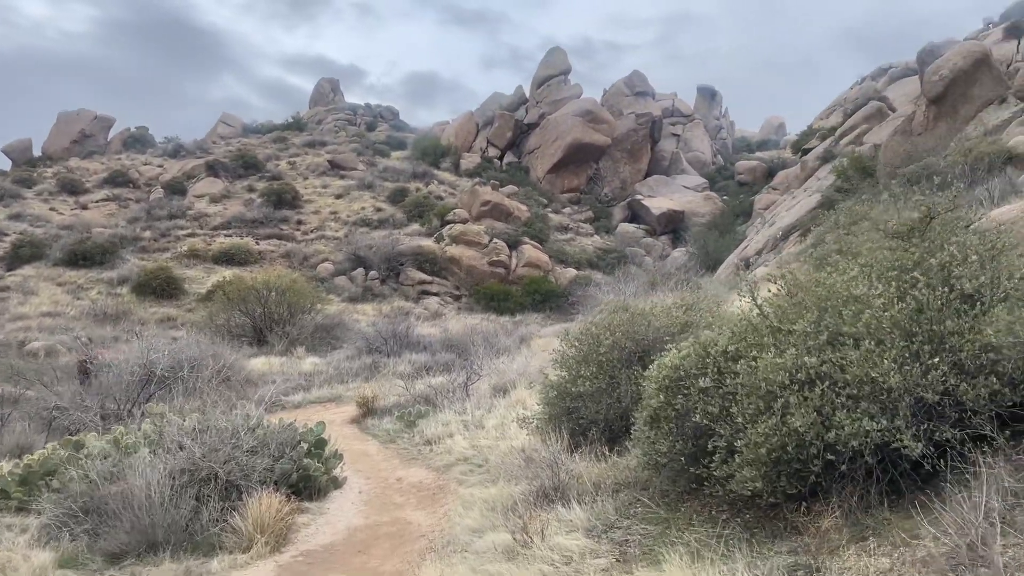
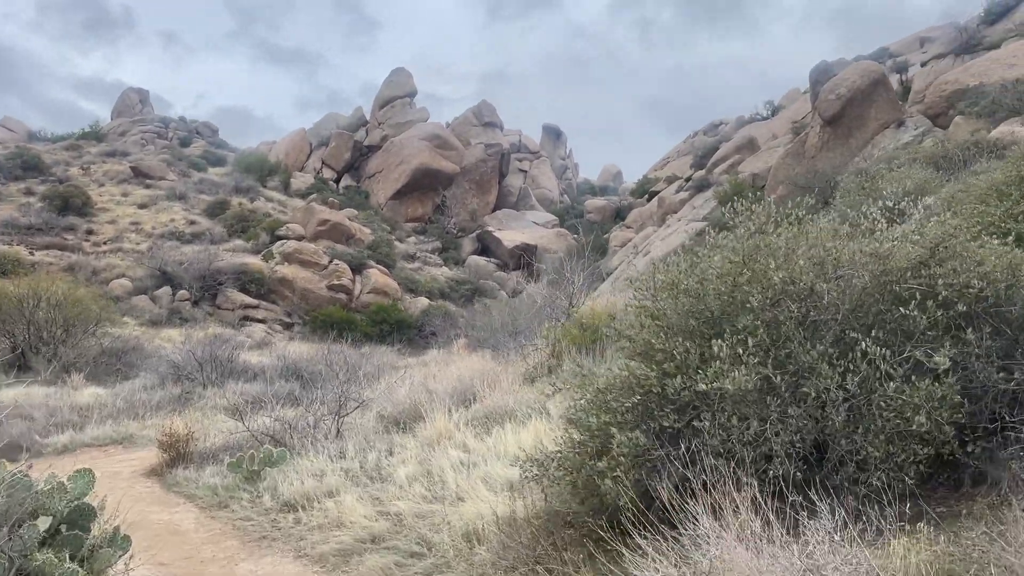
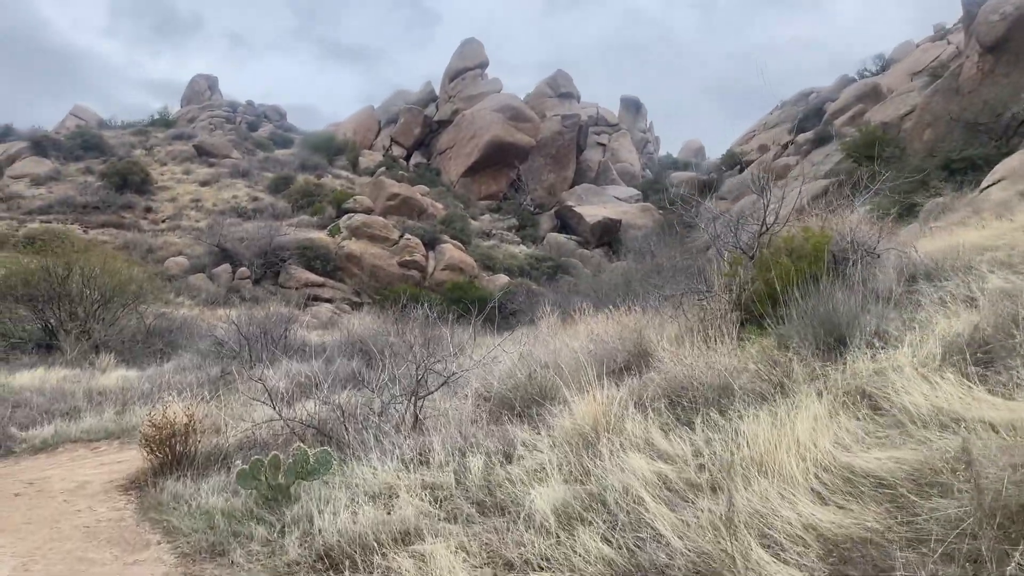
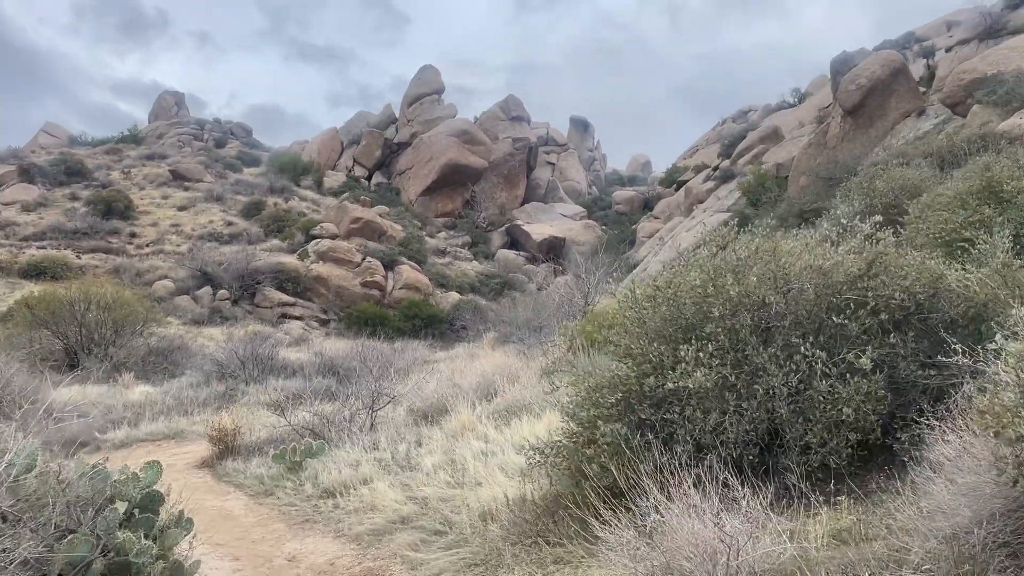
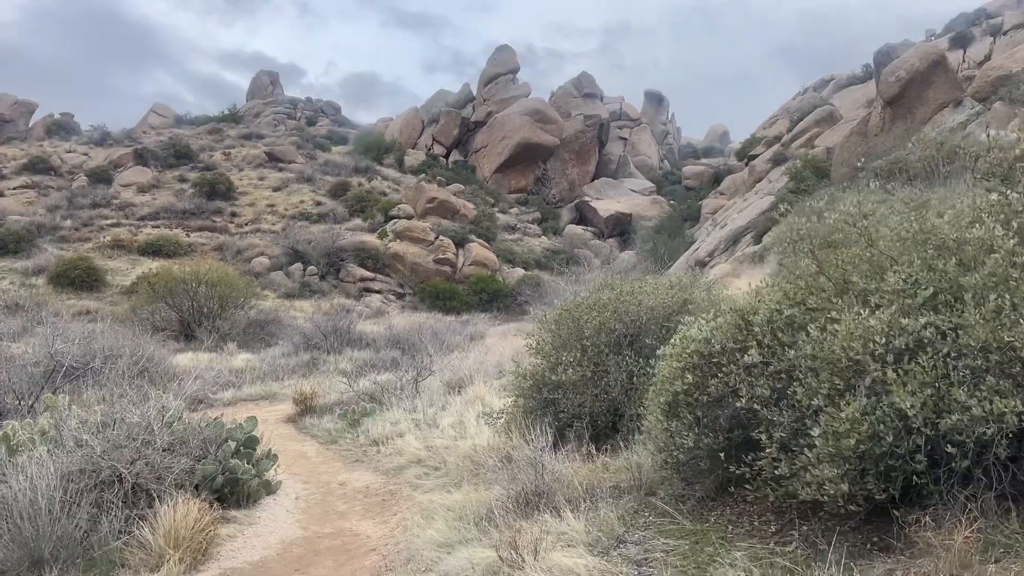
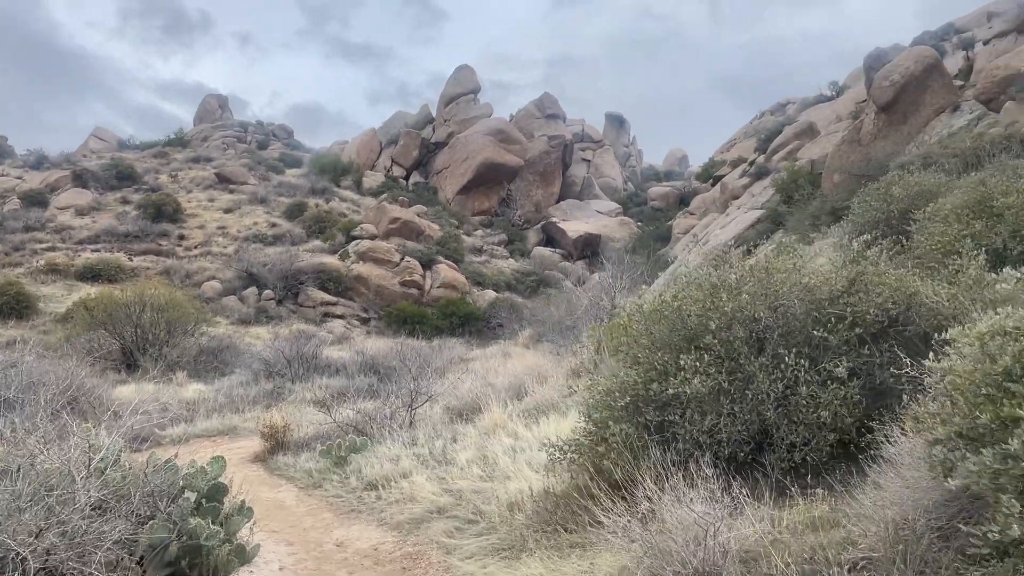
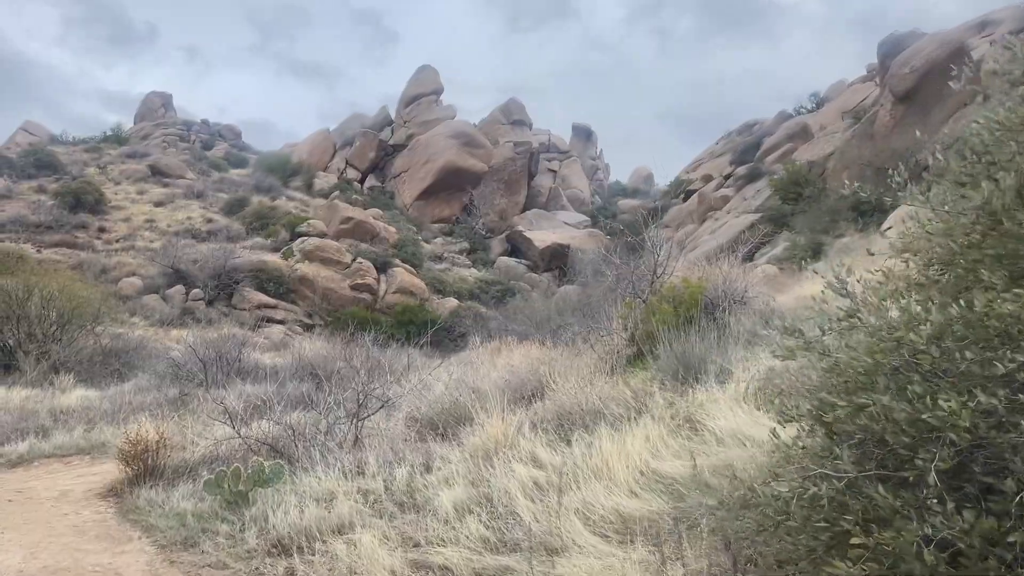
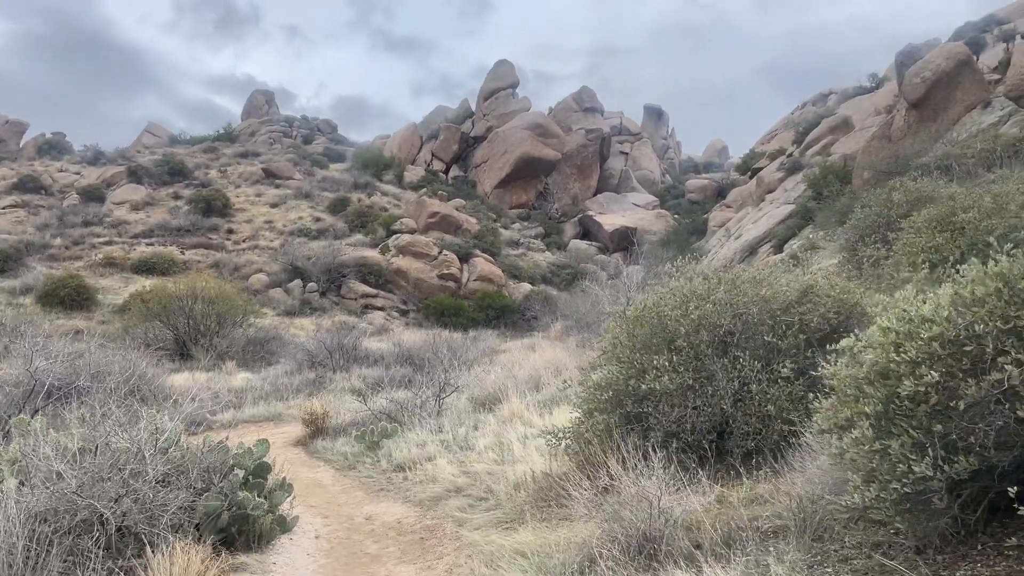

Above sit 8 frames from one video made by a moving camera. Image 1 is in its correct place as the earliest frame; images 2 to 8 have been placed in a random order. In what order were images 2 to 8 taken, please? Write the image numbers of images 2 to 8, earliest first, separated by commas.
5, 8, 6, 4, 2, 7, 3
